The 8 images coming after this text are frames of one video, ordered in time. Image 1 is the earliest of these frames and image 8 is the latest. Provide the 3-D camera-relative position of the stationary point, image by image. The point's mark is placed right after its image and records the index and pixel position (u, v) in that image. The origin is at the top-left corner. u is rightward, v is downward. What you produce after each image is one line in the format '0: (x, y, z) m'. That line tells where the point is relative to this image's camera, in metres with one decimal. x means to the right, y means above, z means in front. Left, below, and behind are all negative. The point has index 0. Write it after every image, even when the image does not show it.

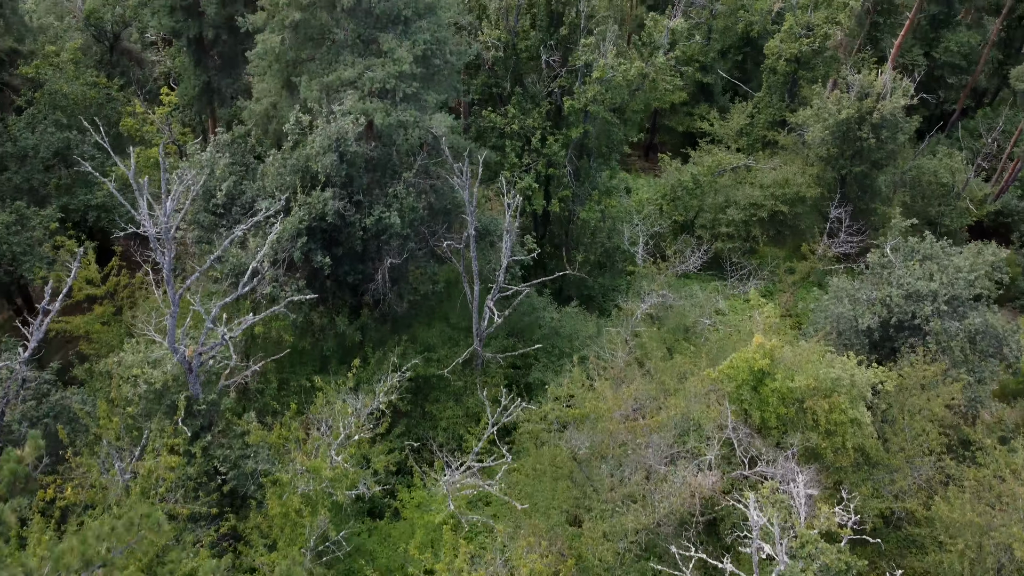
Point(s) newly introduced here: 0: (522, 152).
0: (+0.2, +3.3, +19.7) m
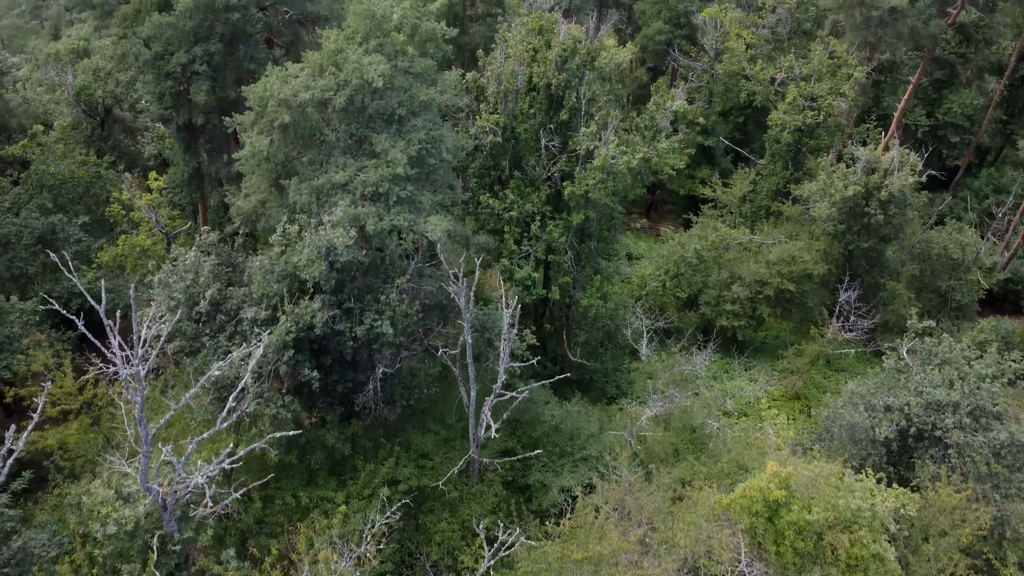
0: (+0.2, +1.2, +19.1) m
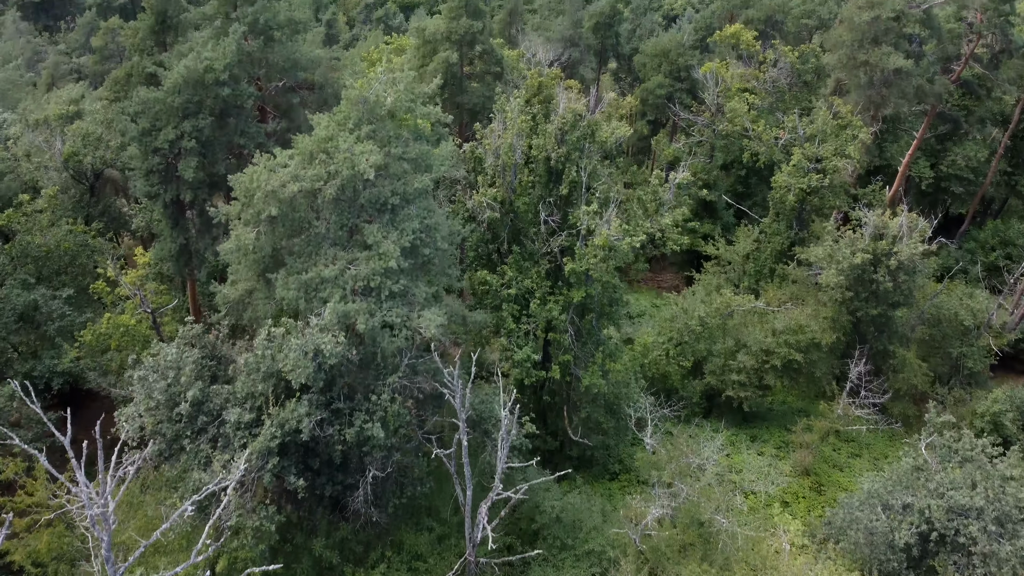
0: (+0.2, -0.6, +18.4) m
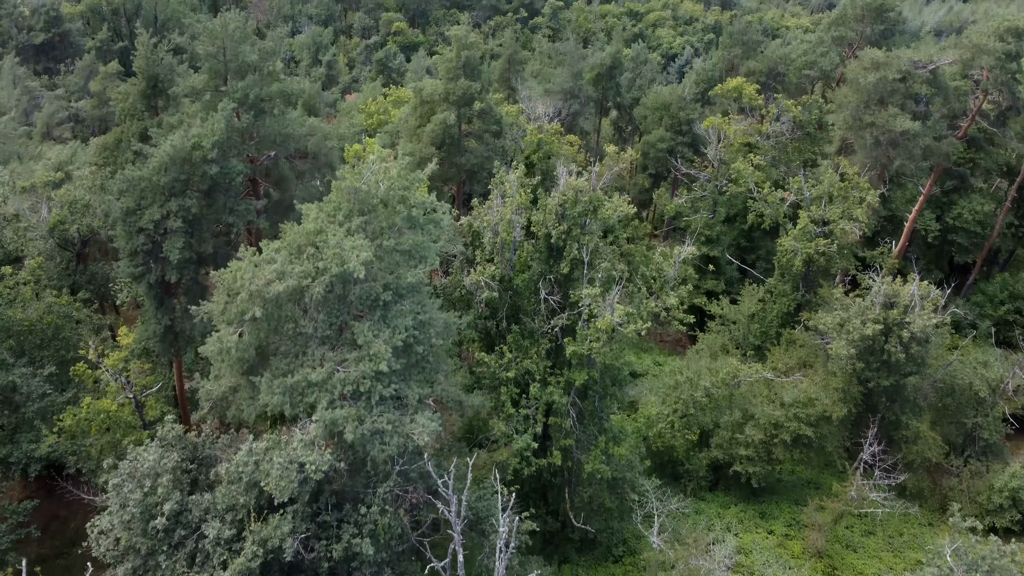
0: (+0.2, -2.4, +17.7) m
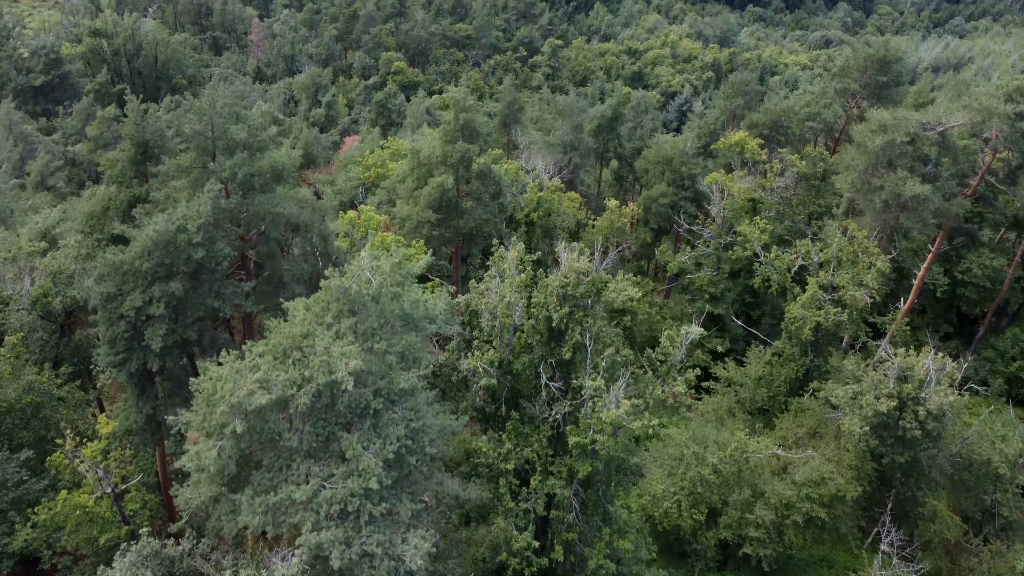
0: (+0.1, -4.1, +16.8) m
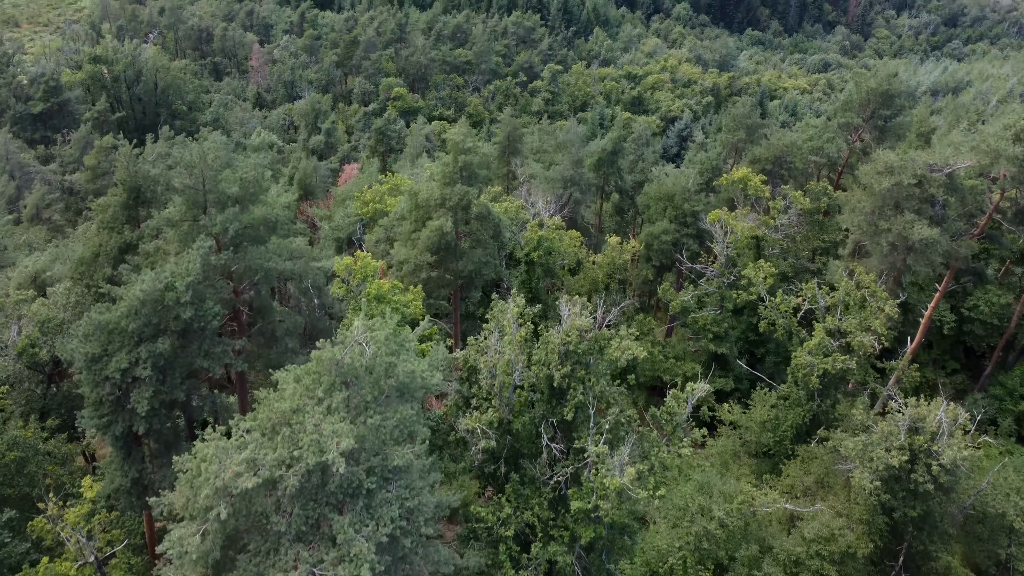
0: (+0.1, -5.3, +16.1) m
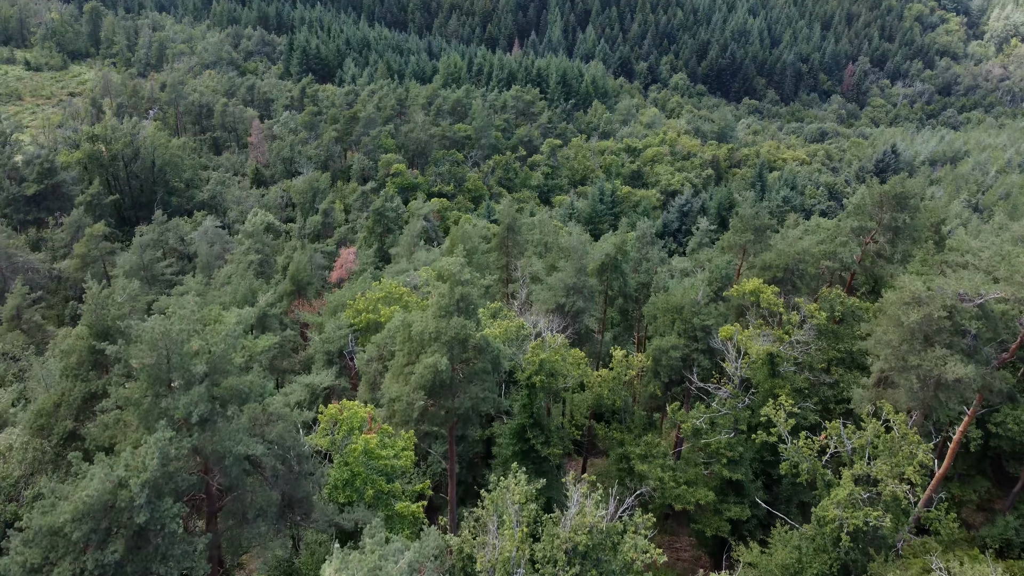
0: (+0.2, -8.5, +13.9) m
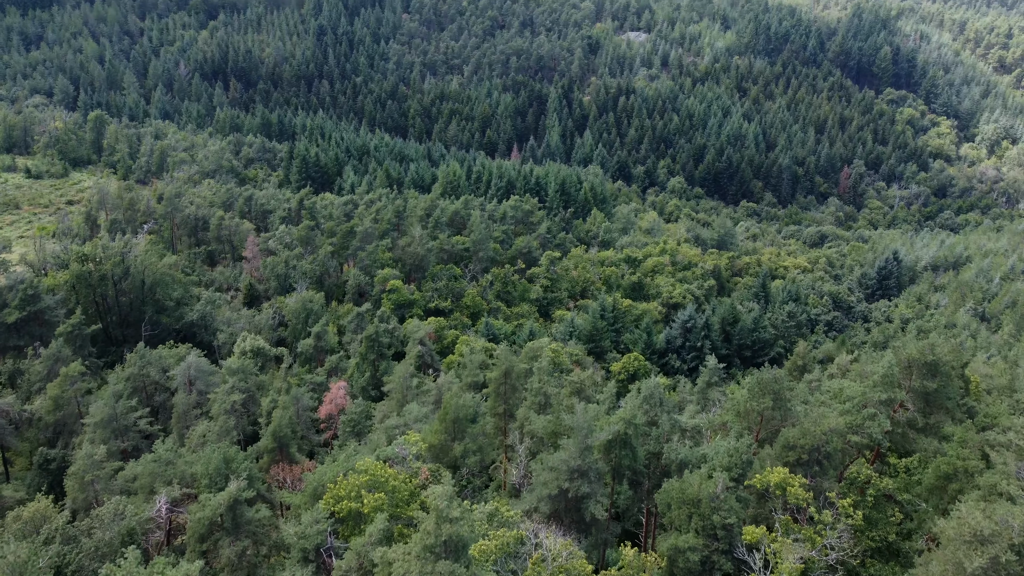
0: (+0.1, -13.1, +10.0) m
